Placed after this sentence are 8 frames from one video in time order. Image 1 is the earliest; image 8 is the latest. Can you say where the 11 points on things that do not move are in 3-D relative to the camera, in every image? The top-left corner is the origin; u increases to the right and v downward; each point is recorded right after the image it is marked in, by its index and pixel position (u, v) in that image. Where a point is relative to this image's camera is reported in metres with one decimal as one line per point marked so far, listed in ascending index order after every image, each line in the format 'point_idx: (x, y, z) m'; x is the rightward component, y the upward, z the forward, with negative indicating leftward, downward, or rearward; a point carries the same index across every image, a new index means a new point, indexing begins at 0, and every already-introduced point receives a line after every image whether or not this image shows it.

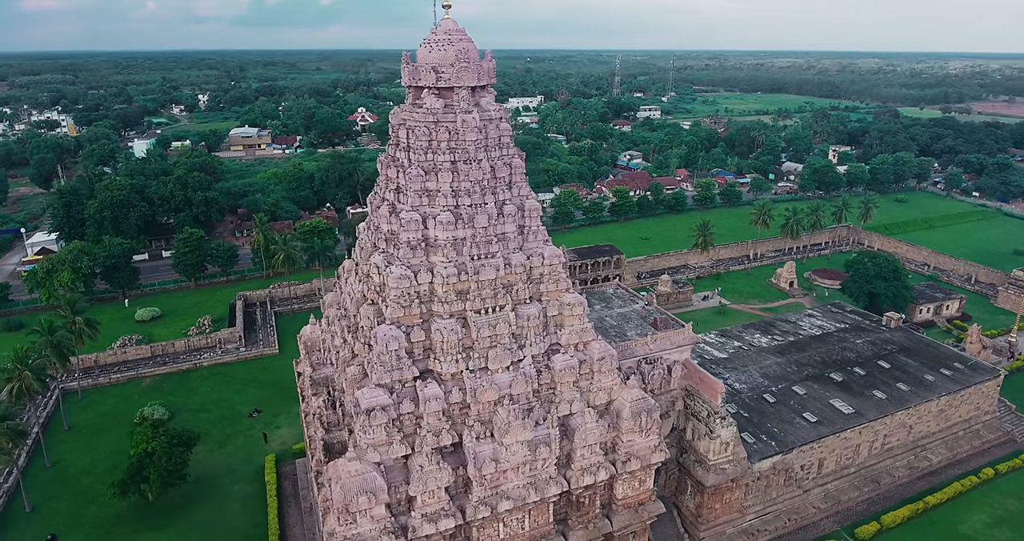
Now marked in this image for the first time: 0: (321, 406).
0: (-4.2, -3.0, +13.5) m
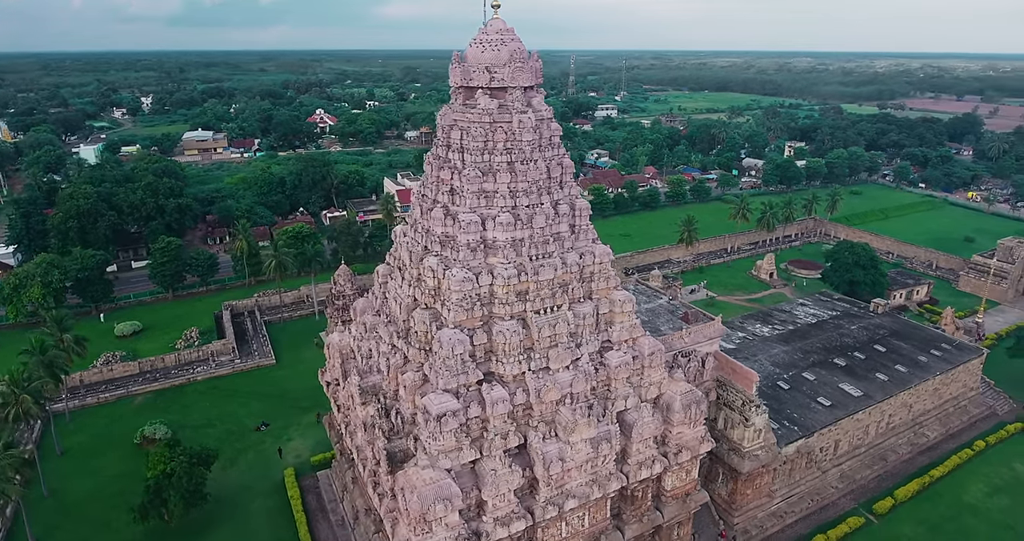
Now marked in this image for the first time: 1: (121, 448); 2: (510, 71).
0: (-2.9, -3.1, +13.1) m
1: (-12.8, -5.8, +19.8) m
2: (0.0, +4.0, +12.0) m
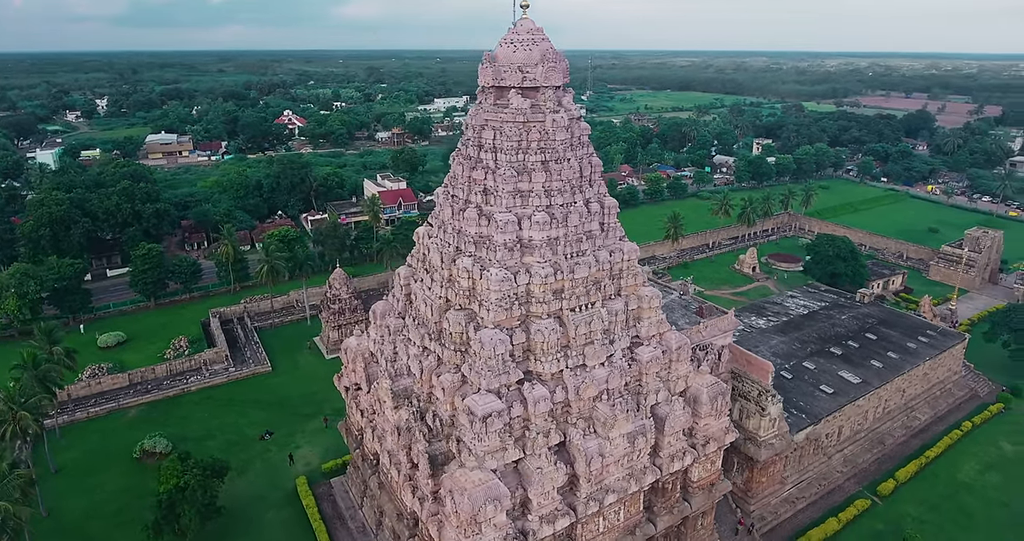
0: (-2.2, -3.2, +13.0) m
1: (-12.3, -6.1, +19.0) m
2: (+0.6, +4.0, +12.0) m
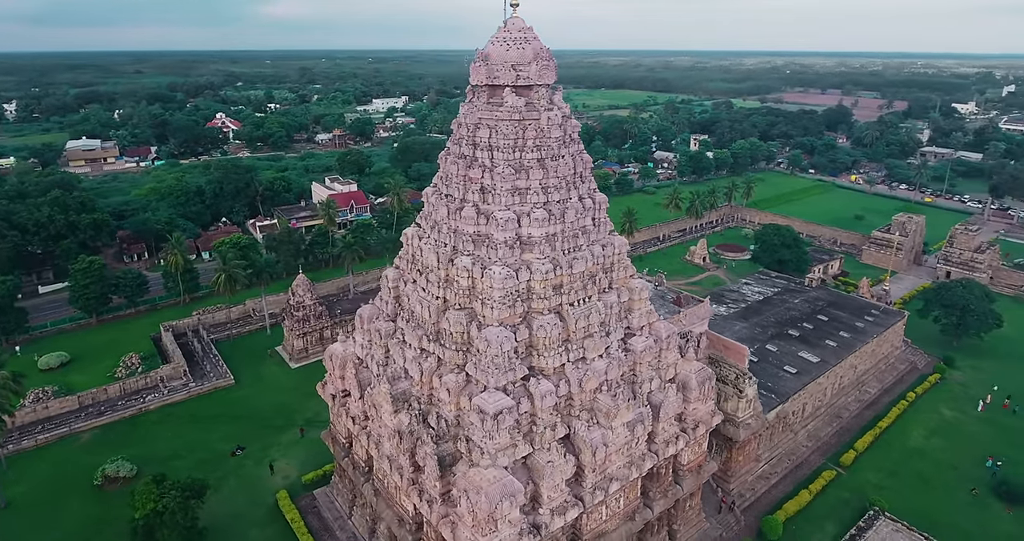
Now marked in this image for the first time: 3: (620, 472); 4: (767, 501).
0: (-2.1, -3.2, +12.9) m
1: (-12.7, -6.5, +17.8) m
2: (+0.5, +4.1, +12.2) m
3: (+2.4, -4.4, +13.2) m
4: (+7.7, -7.0, +18.3) m
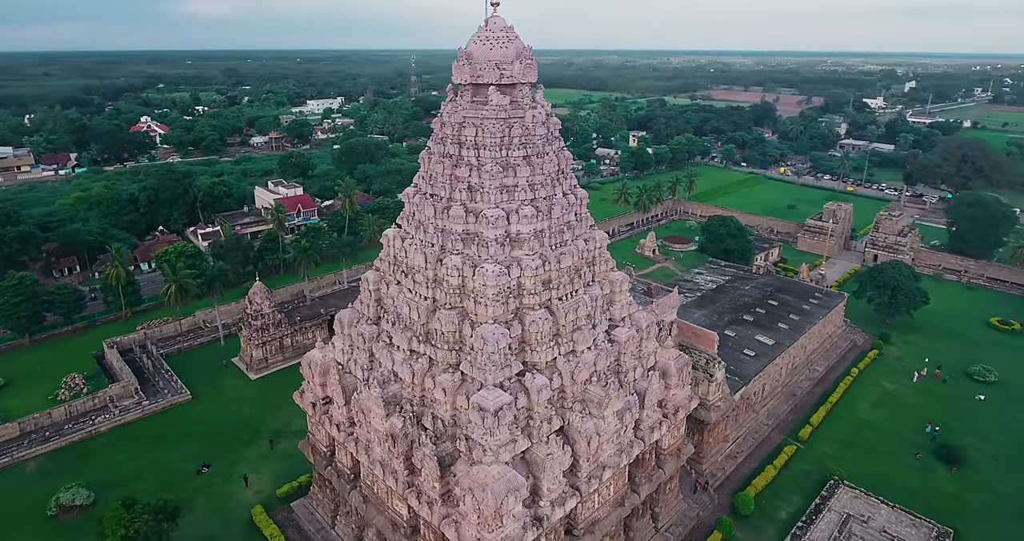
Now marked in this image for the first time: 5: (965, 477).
0: (-2.2, -3.2, +12.8) m
1: (-13.1, -6.9, +16.6) m
2: (+0.2, +4.2, +12.3) m
3: (+2.2, -4.3, +13.6) m
4: (+7.1, -6.6, +19.2) m
5: (+14.6, -6.7, +19.5) m
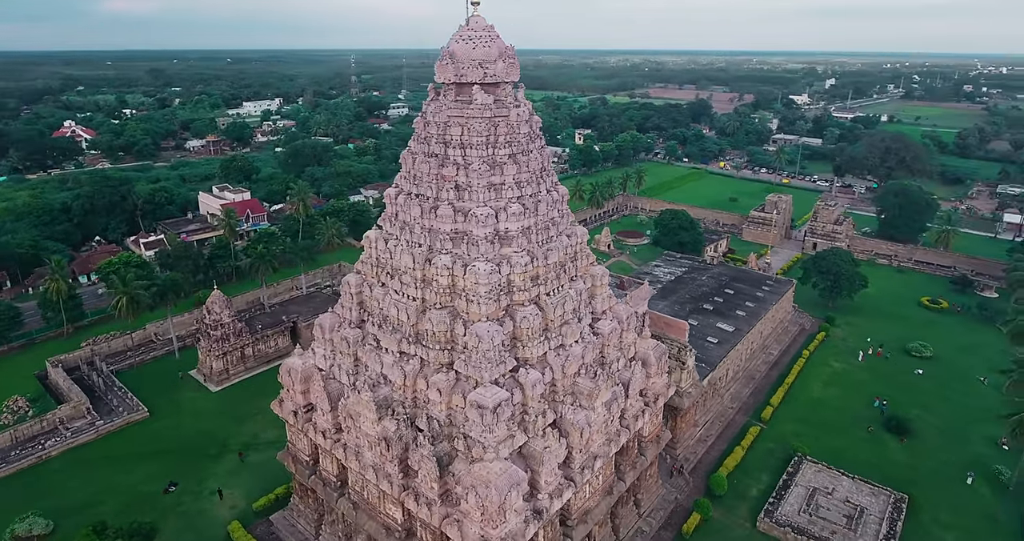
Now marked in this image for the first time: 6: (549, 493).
0: (-2.3, -3.3, +12.7) m
1: (-13.4, -7.3, +15.4) m
2: (-0.2, +4.2, +12.5) m
3: (+2.1, -4.1, +13.9) m
4: (+6.5, -6.3, +19.9) m
5: (+13.9, -6.1, +21.0) m
6: (+0.8, -4.6, +12.5) m
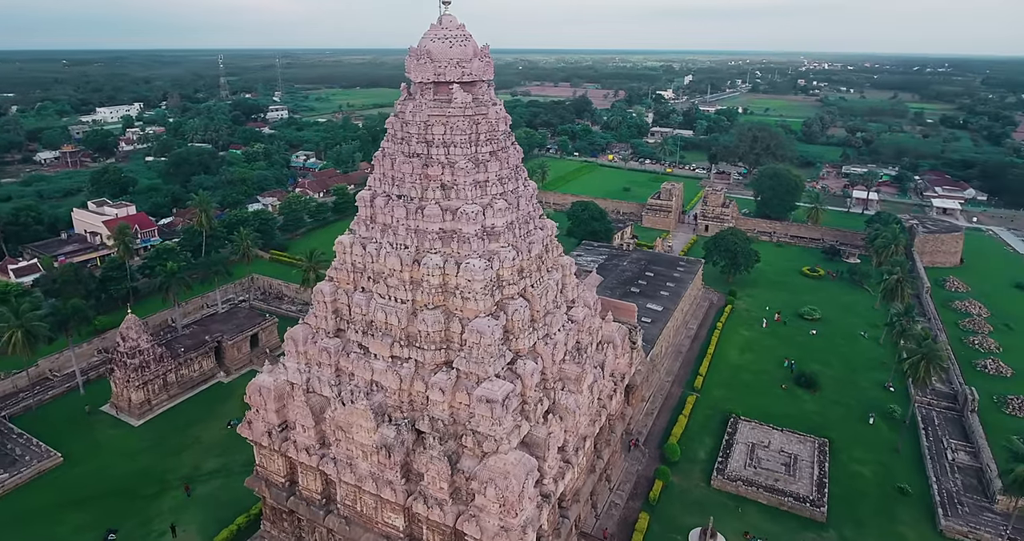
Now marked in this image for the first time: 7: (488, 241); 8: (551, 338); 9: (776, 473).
0: (-2.3, -3.3, +12.5) m
1: (-13.4, -8.2, +13.1) m
2: (-0.7, +4.3, +12.6) m
3: (+1.8, -3.9, +14.6) m
4: (+5.1, -5.8, +21.3) m
5: (+12.2, -5.0, +23.8) m
6: (+0.9, -4.4, +12.9) m
7: (-0.5, +0.6, +12.8) m
8: (+0.9, -1.6, +13.8) m
9: (+8.4, -6.5, +19.3) m
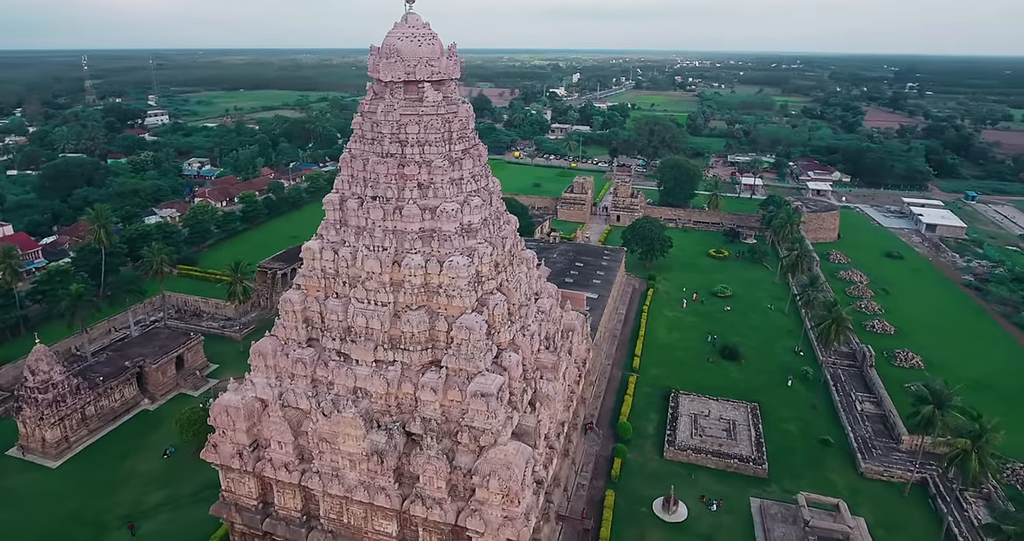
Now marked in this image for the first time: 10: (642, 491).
0: (-2.4, -3.3, +12.3) m
1: (-13.1, -9.0, +11.1) m
2: (-1.4, +4.3, +12.7) m
3: (+1.3, -3.6, +15.1) m
4: (+3.5, -5.3, +22.3) m
5: (+10.0, -4.2, +26.0) m
6: (+0.7, -4.2, +13.3) m
7: (-1.0, +0.7, +12.9) m
8: (+0.4, -1.4, +14.2) m
9: (+7.2, -5.8, +20.9) m
10: (+4.0, -6.9, +18.8) m
